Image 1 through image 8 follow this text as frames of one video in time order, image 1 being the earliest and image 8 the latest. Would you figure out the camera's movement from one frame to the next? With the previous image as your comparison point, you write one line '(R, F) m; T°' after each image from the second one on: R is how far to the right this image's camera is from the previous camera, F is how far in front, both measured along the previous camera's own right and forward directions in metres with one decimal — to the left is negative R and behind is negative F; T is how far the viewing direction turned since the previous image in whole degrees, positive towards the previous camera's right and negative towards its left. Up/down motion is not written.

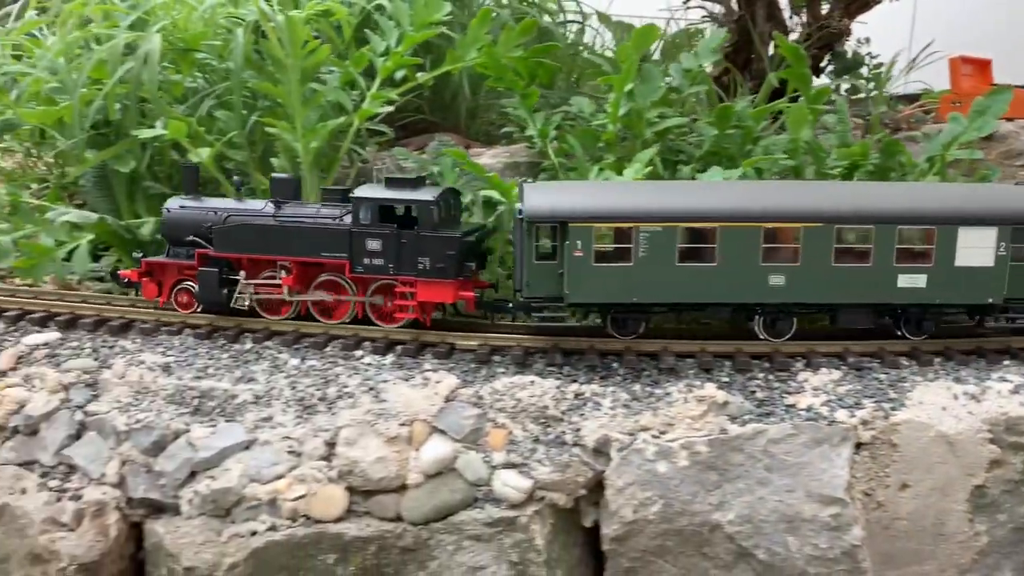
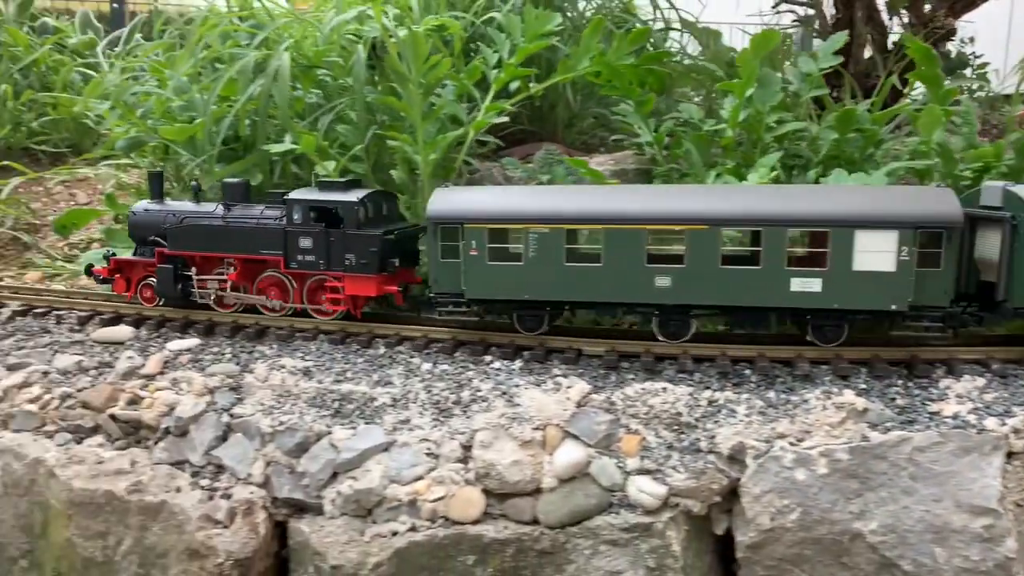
(-0.3, -0.1) m; -4°
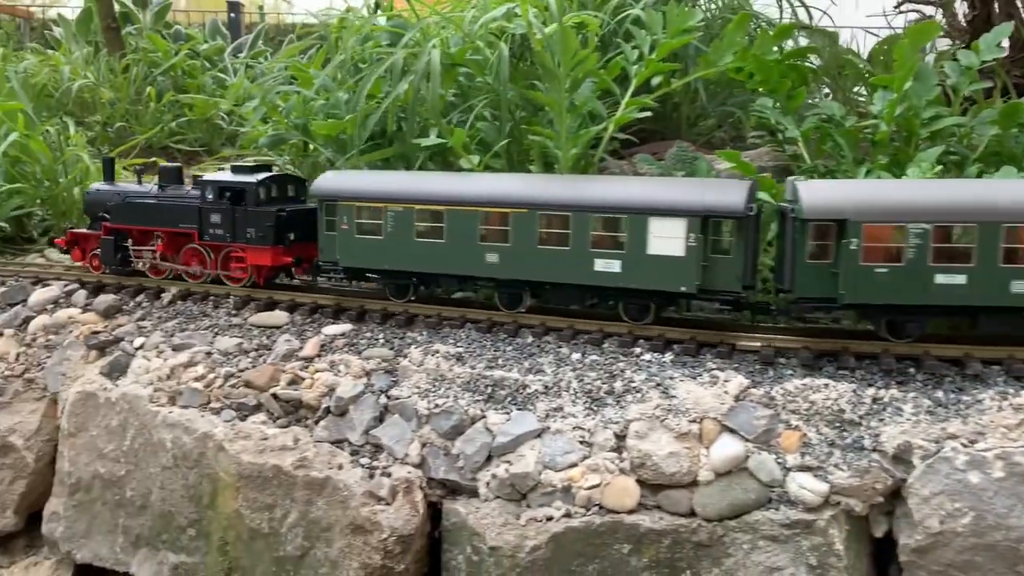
(-0.4, 0.0) m; -5°
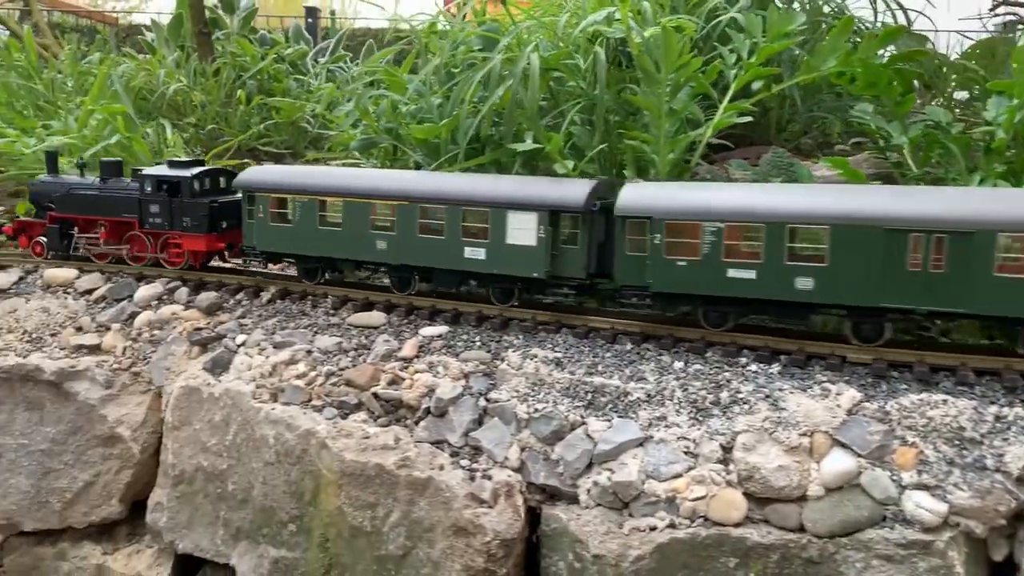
(-0.2, 0.0) m; -4°
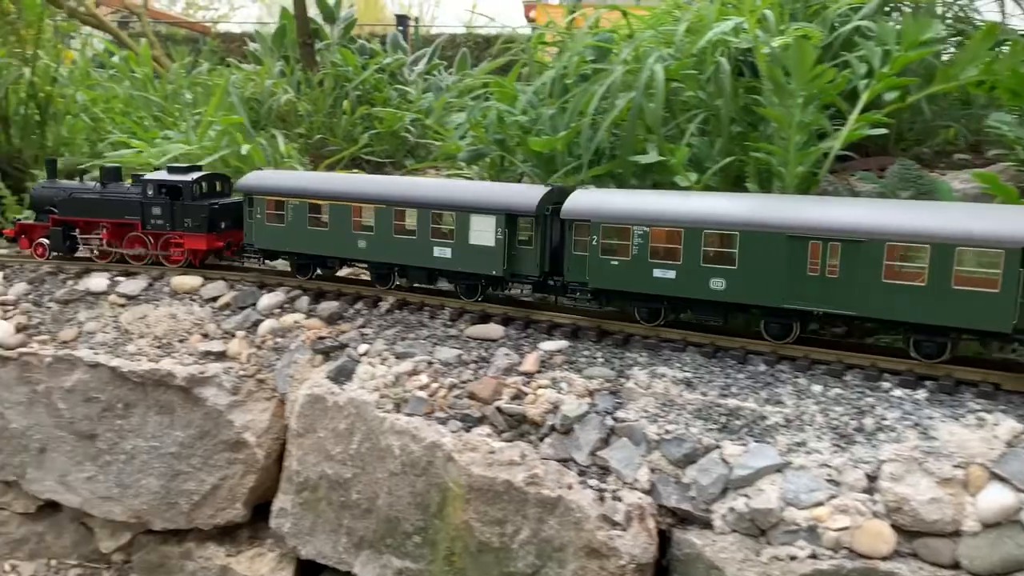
(-0.3, 0.0) m; -5°
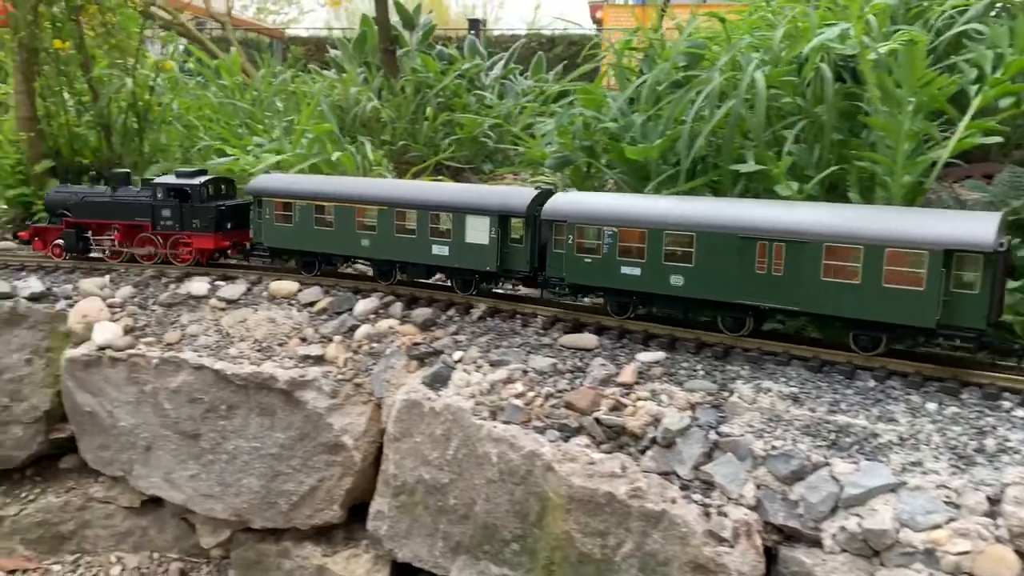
(-0.2, 0.0) m; -4°
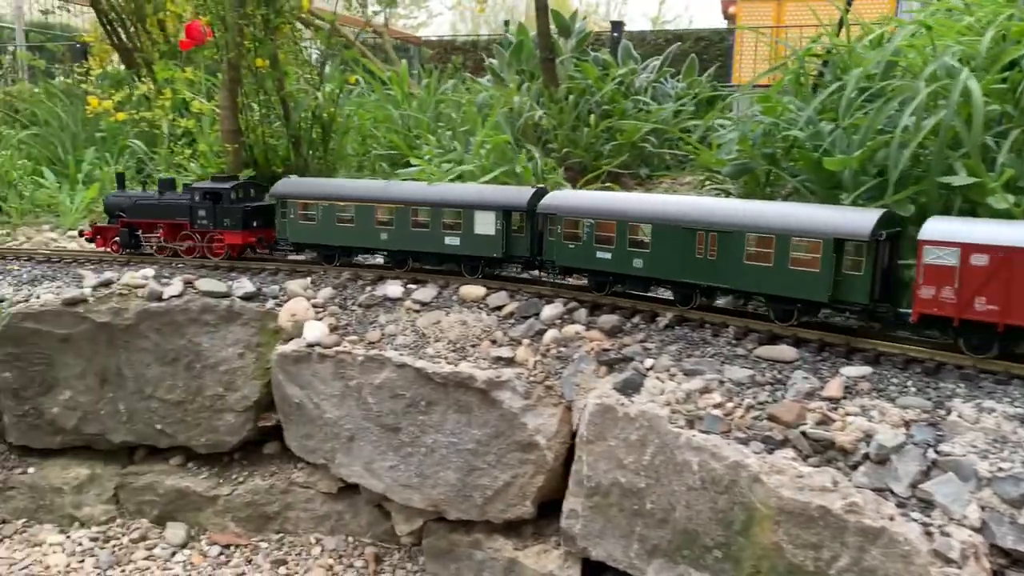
(-0.5, -0.2) m; -8°
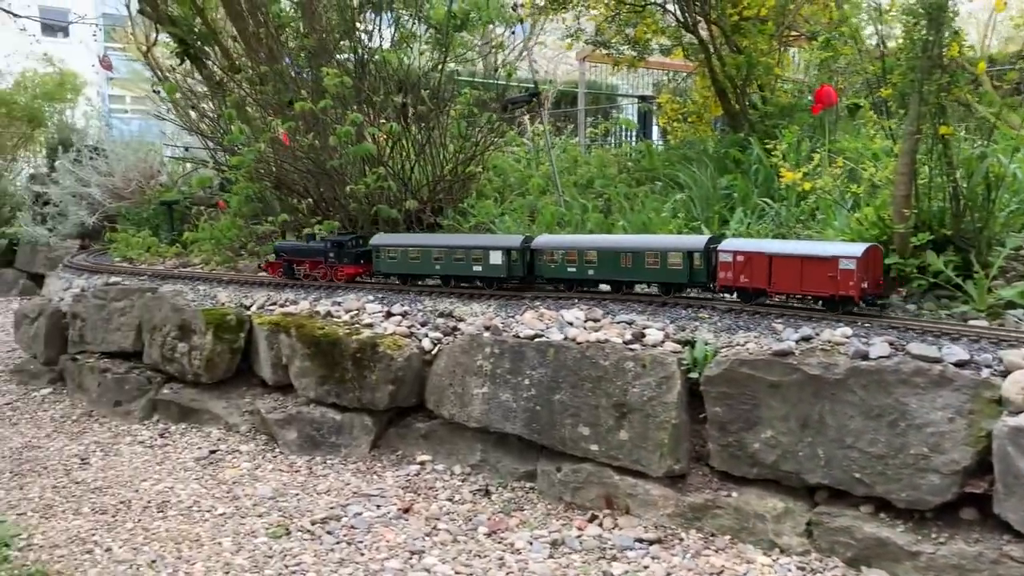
(-2.0, -1.2) m; -31°
